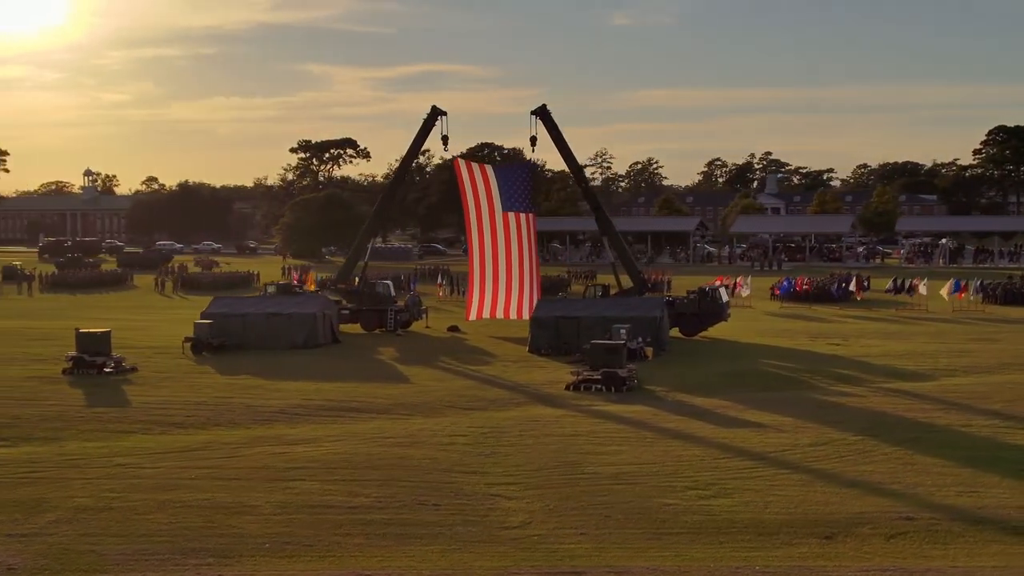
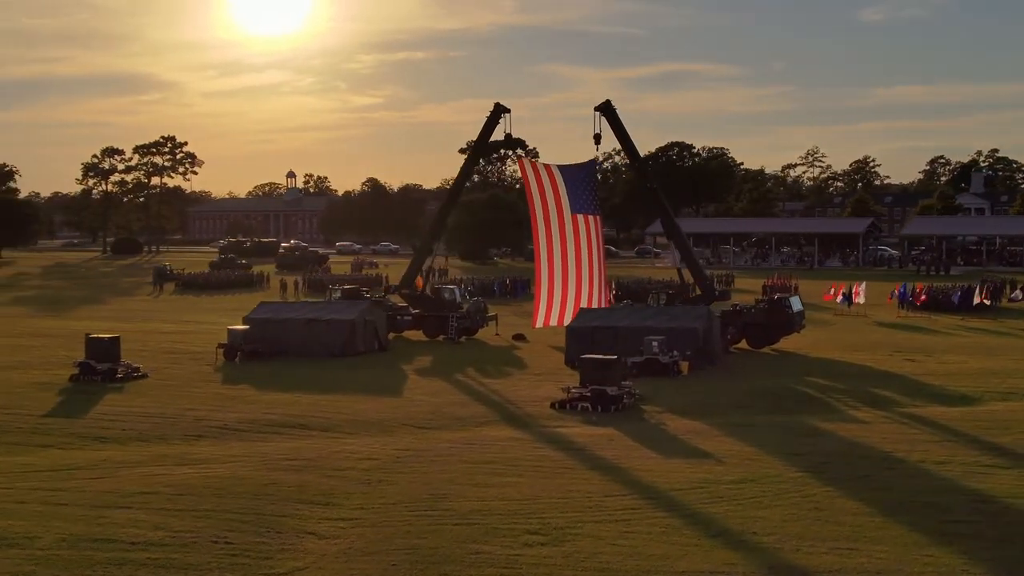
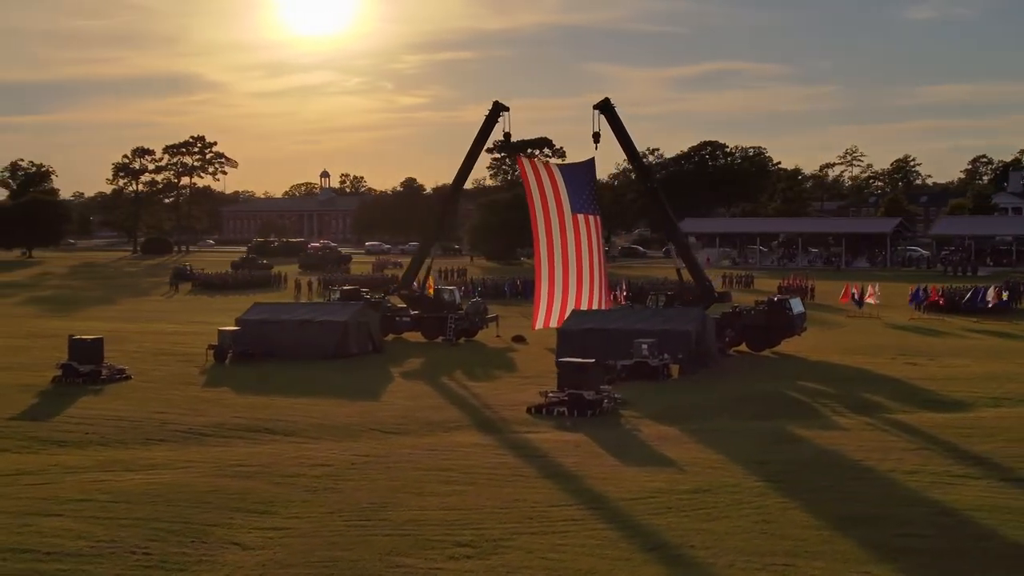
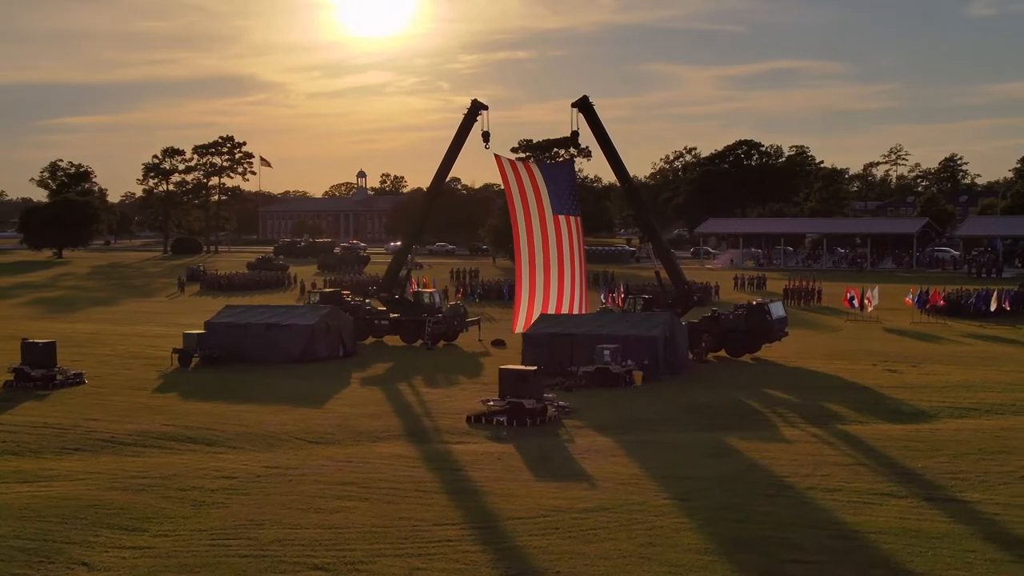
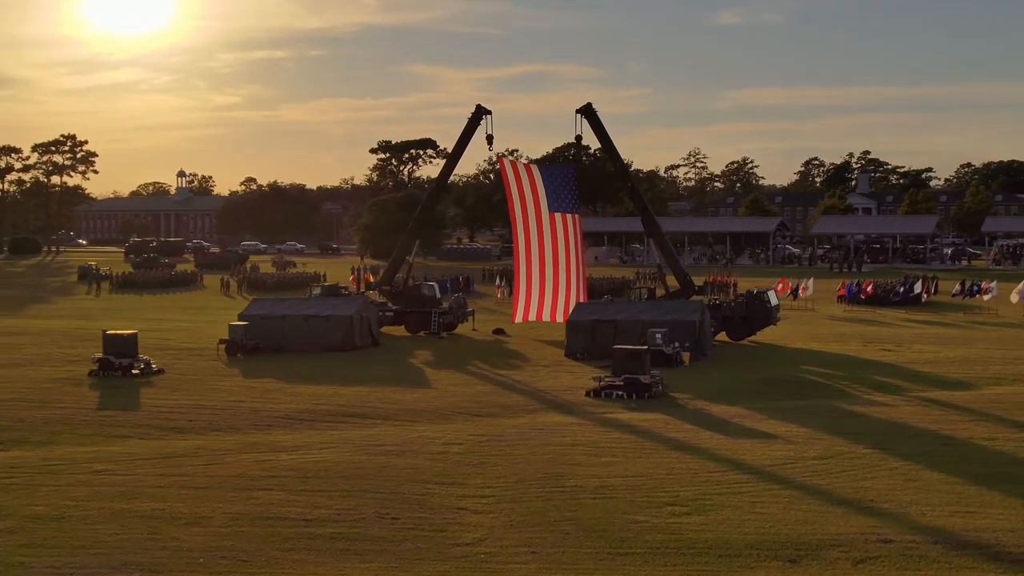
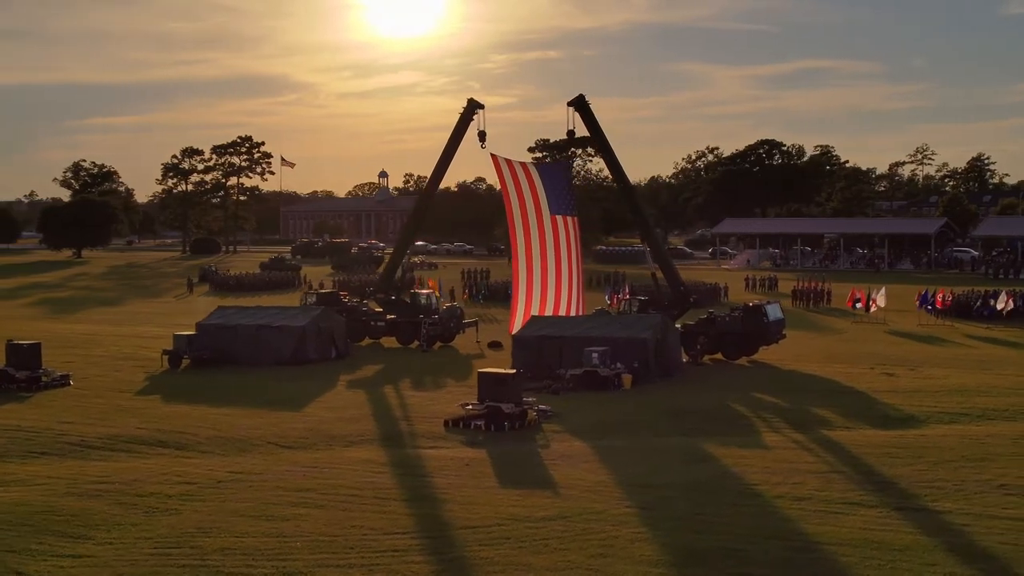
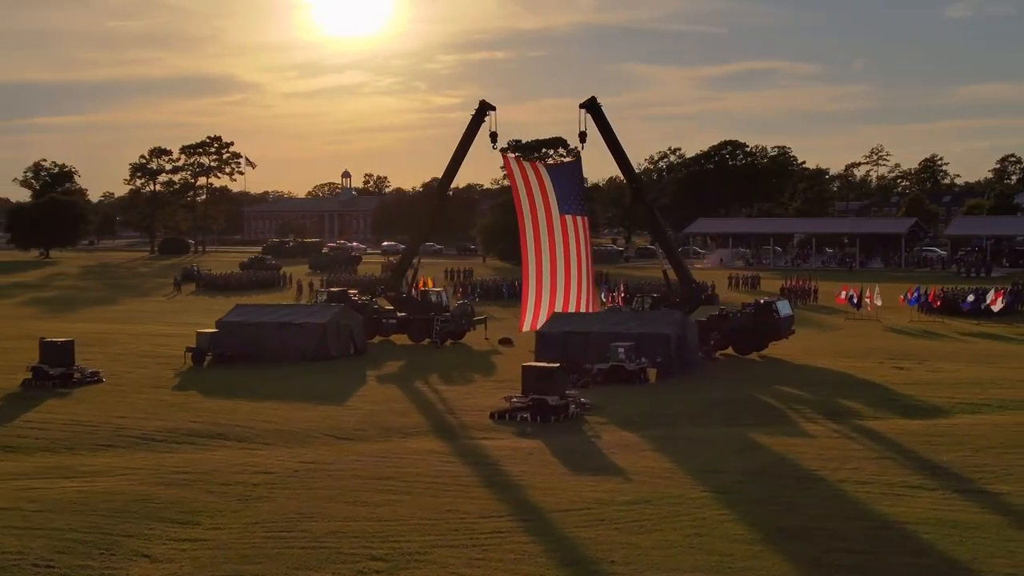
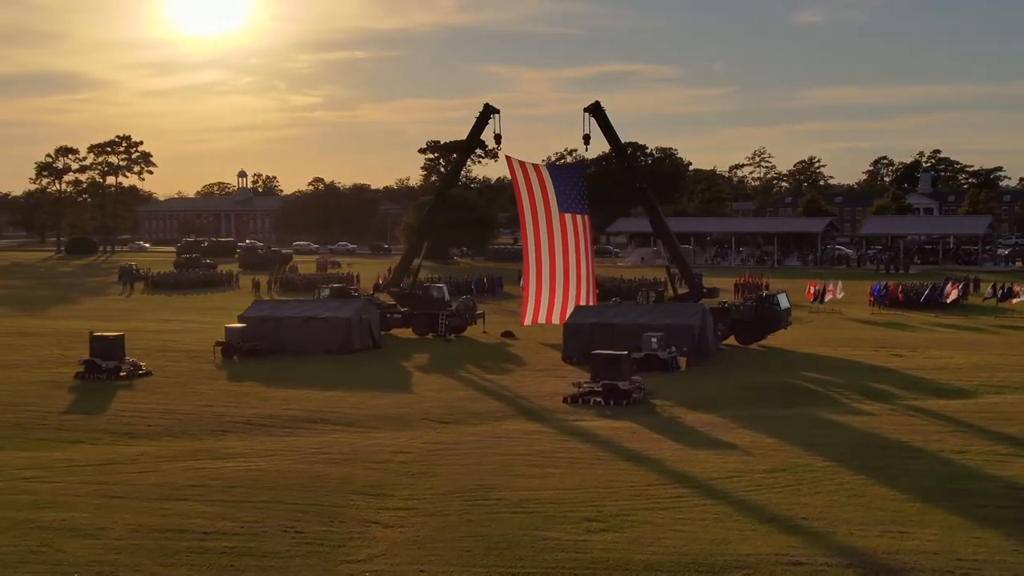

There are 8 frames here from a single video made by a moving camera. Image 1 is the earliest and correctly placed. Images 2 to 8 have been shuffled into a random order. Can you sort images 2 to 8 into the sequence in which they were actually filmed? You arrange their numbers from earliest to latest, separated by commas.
5, 8, 2, 3, 7, 4, 6
